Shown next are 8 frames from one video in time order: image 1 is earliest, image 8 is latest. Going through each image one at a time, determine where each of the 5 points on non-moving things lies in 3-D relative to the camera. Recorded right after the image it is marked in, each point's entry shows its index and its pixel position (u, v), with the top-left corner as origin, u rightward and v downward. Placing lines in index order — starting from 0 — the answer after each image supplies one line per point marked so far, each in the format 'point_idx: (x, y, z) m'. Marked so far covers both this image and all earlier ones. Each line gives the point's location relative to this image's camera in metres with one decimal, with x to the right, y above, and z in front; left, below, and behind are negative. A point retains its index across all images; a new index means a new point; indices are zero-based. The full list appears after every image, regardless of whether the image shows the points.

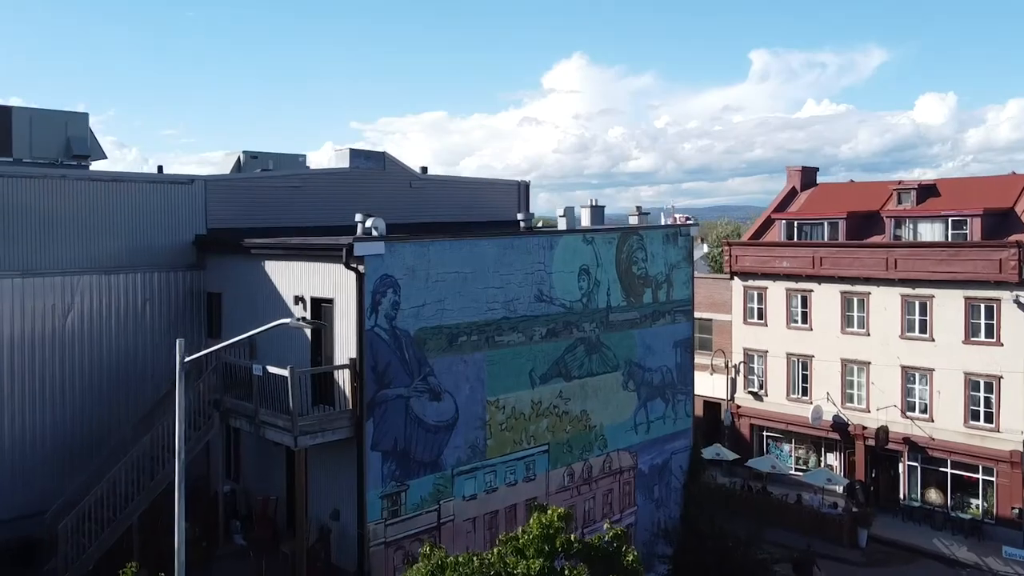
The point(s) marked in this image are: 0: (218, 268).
0: (-6.7, +0.5, +18.7) m
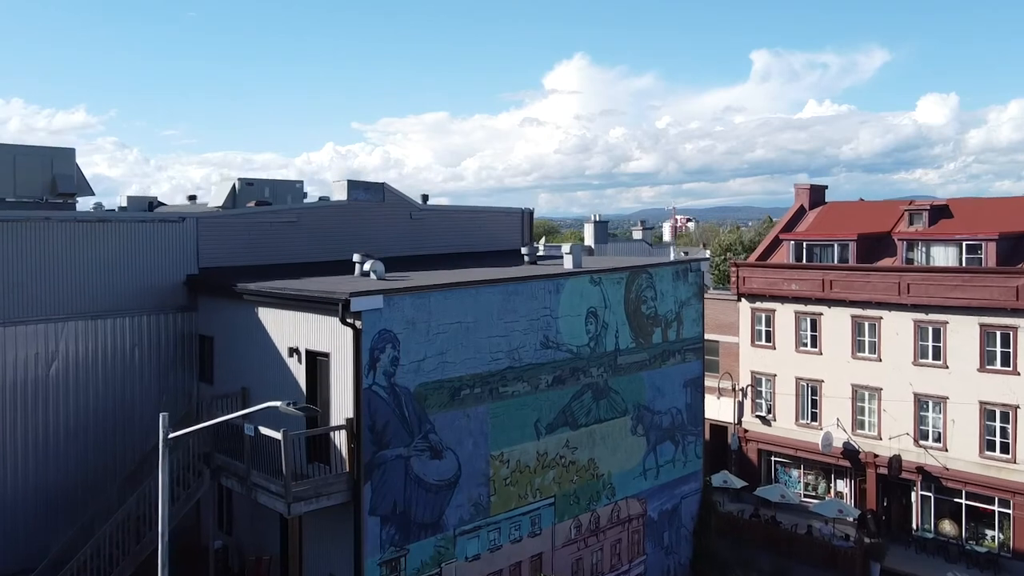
0: (-6.6, -0.5, +17.9) m
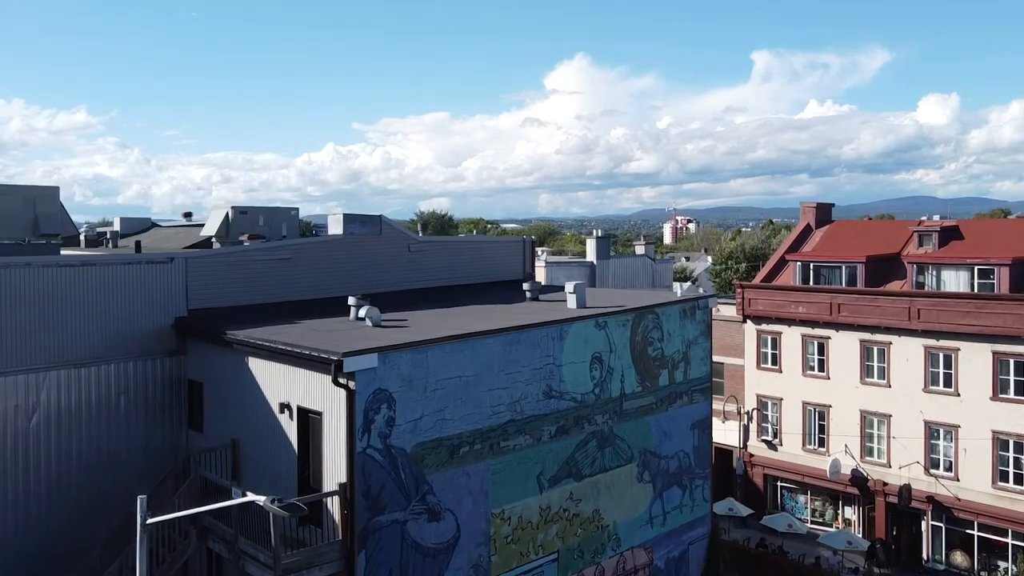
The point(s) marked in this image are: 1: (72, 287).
0: (-6.5, -1.4, +17.2) m
1: (-8.6, 0.0, +16.1) m
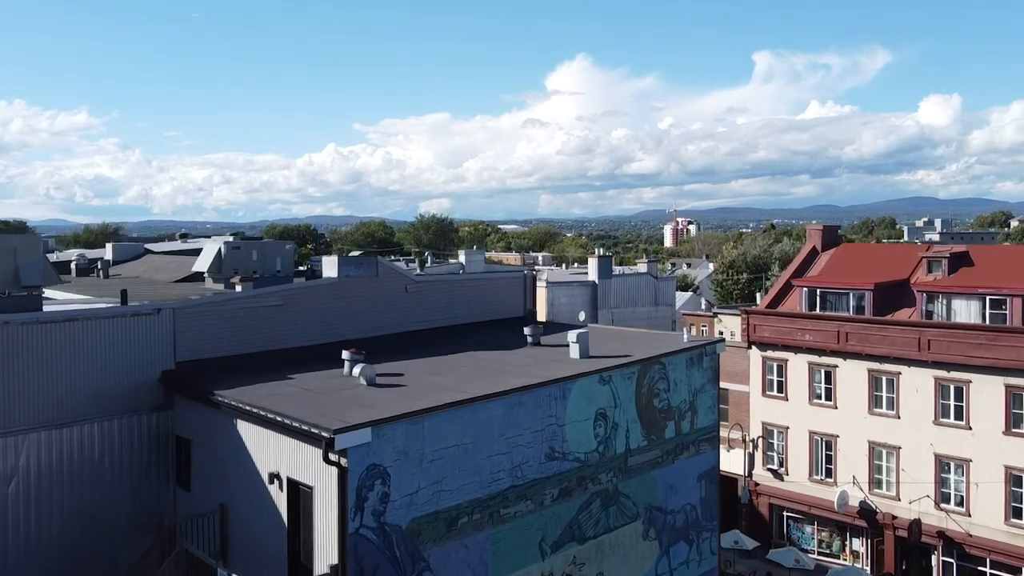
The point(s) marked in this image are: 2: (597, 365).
0: (-6.5, -2.5, +16.5) m
1: (-8.6, -1.0, +15.5) m
2: (+1.7, -1.6, +16.7) m
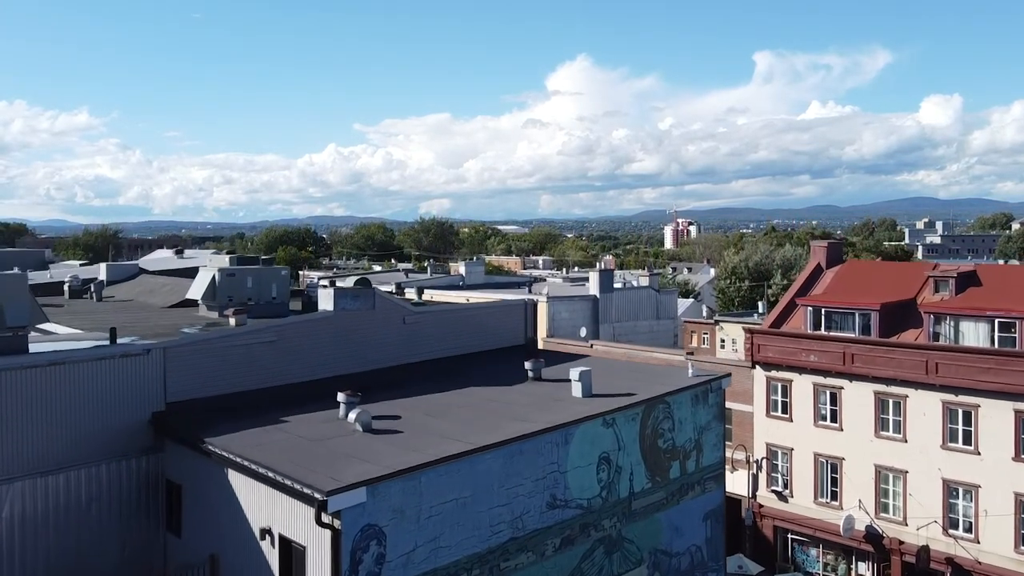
0: (-6.5, -3.3, +16.0) m
1: (-8.6, -1.8, +15.0) m
2: (+1.7, -2.3, +16.2) m
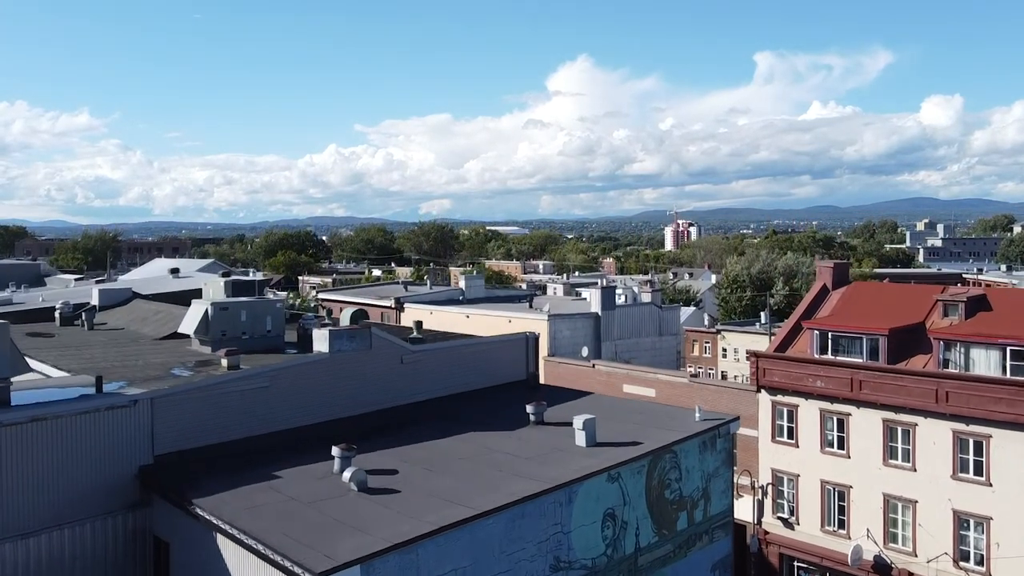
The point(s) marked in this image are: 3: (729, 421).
0: (-6.5, -4.2, +15.4) m
1: (-8.6, -2.8, +14.4) m
2: (+1.8, -3.3, +15.6) m
3: (+4.9, -3.0, +18.7) m
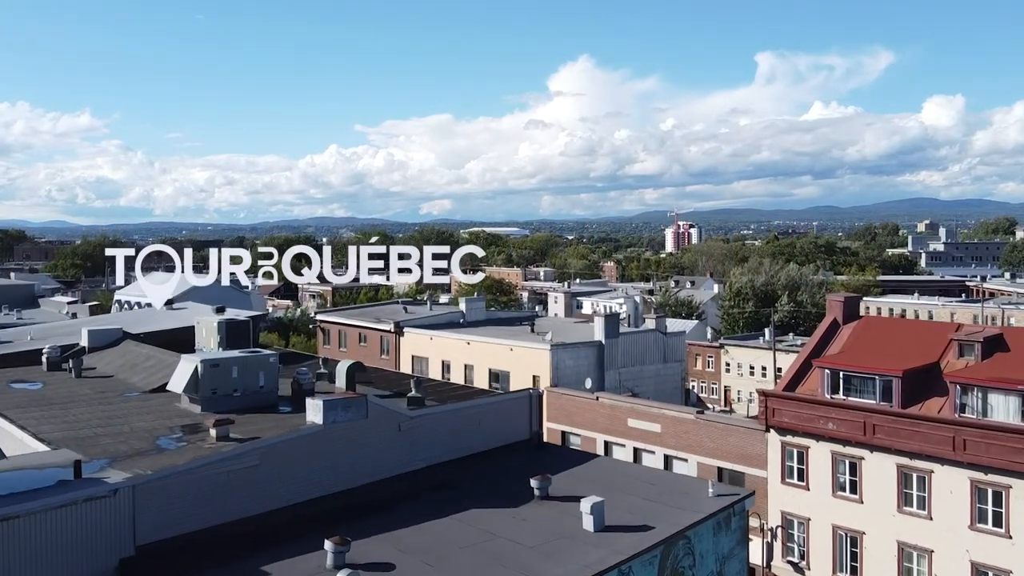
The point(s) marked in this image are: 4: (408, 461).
0: (-6.4, -5.7, +14.5) m
1: (-8.5, -4.2, +13.4) m
2: (+1.8, -4.8, +14.6) m
3: (+5.0, -4.5, +17.8) m
4: (-2.5, -4.0, +19.4) m
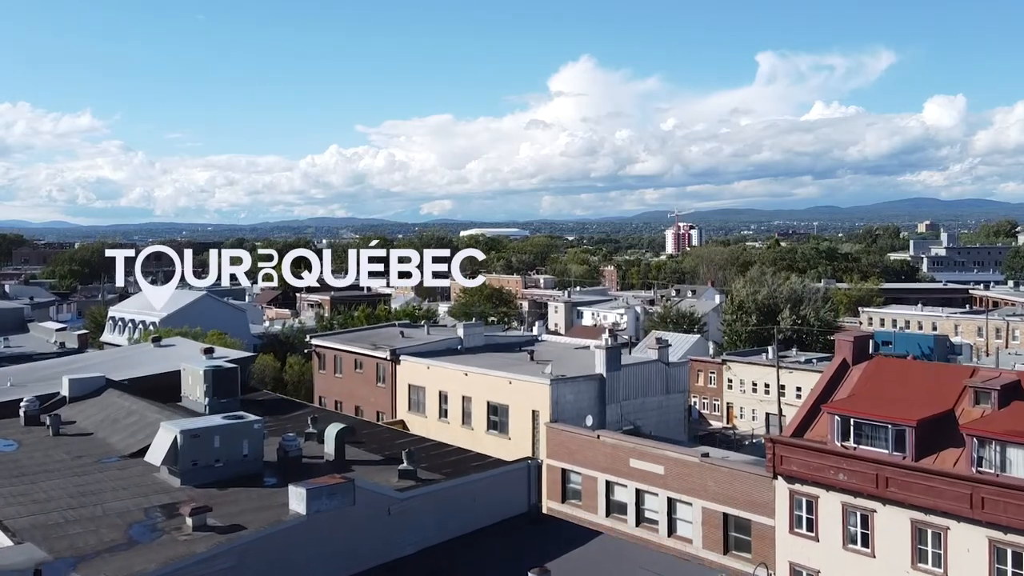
0: (-6.5, -7.3, +13.3) m
1: (-8.6, -5.9, +12.3) m
2: (+1.7, -6.4, +13.5) m
3: (+4.9, -6.1, +16.6) m
4: (-2.5, -5.7, +18.2) m
